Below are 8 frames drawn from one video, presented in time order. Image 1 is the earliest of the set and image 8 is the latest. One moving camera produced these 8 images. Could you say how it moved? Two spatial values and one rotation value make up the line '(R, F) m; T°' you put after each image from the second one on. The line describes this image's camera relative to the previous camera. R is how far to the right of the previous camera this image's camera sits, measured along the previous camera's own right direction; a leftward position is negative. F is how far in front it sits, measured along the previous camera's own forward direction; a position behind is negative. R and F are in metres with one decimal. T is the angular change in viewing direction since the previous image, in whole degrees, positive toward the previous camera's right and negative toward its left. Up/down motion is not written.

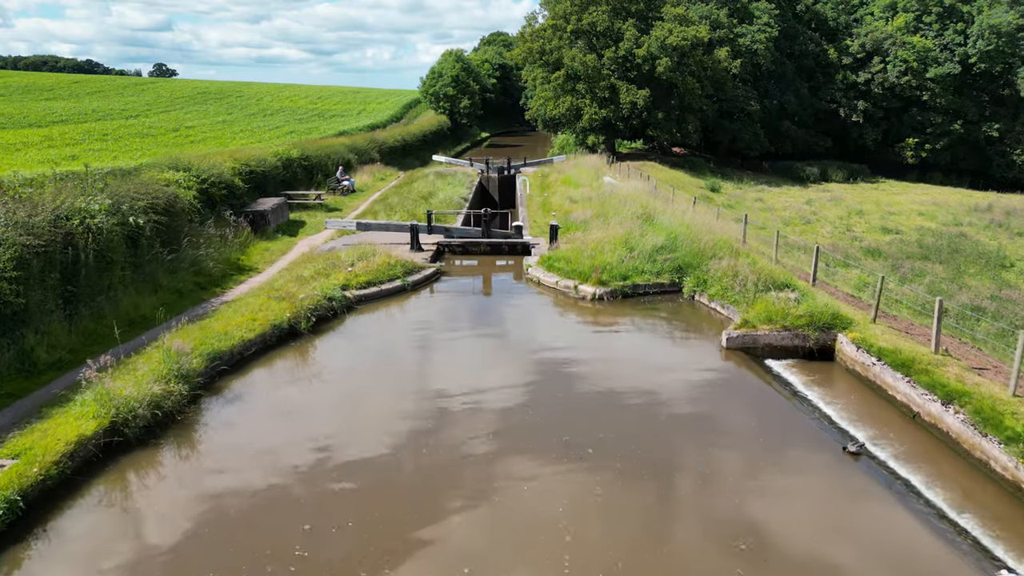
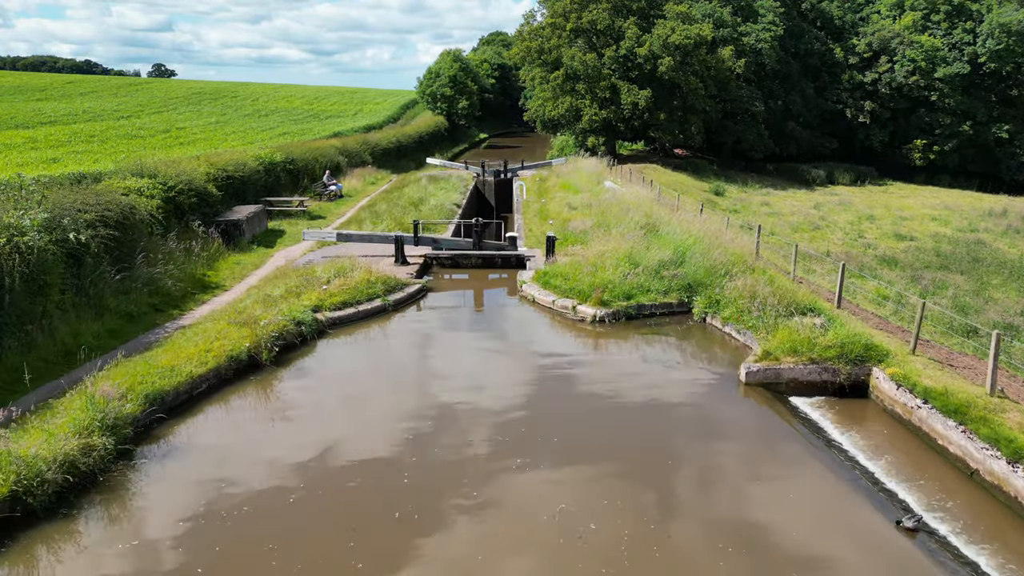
(+0.1, +1.2) m; 0°
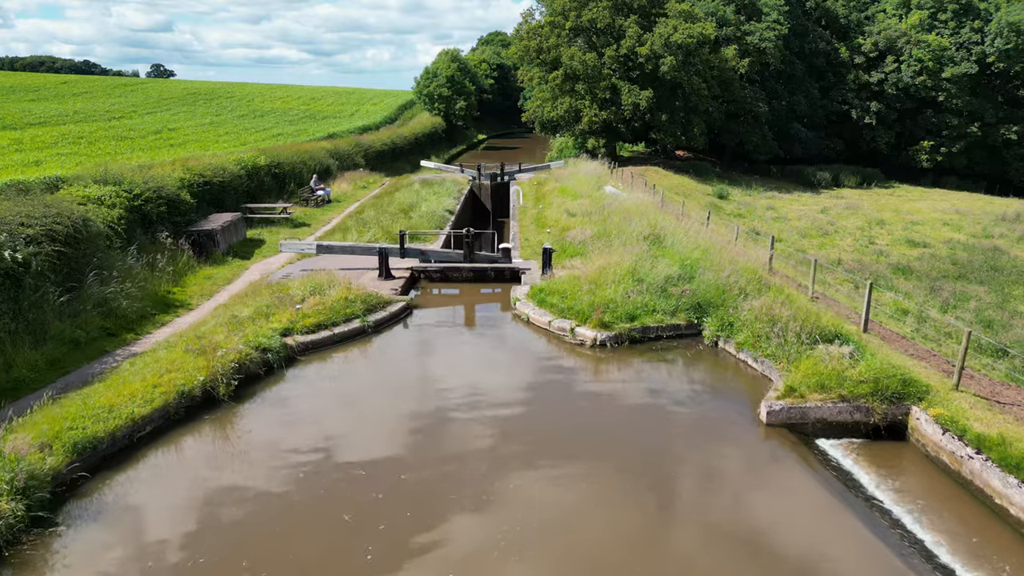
(+0.1, +1.1) m; 0°
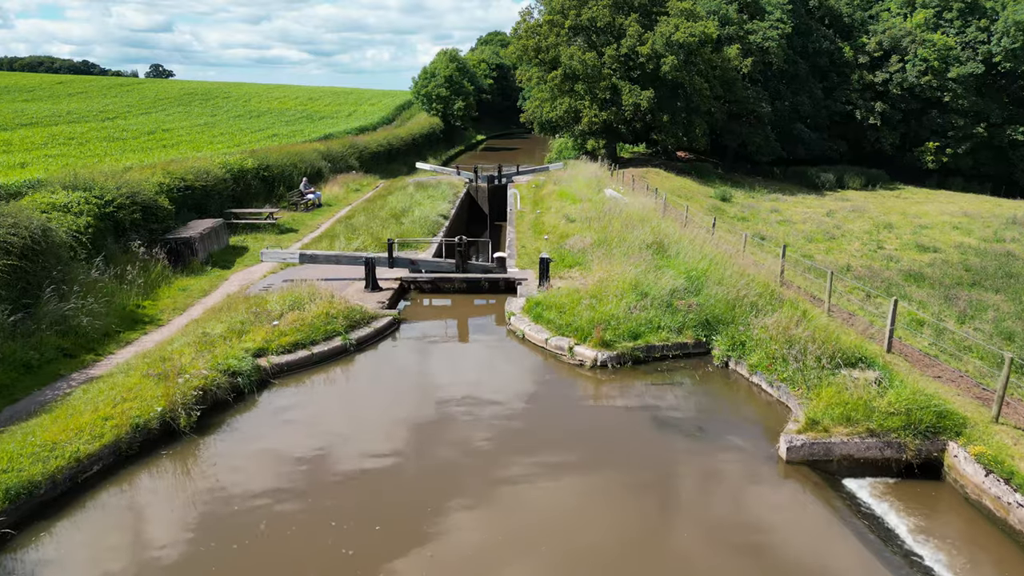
(0.0, +0.8) m; 0°
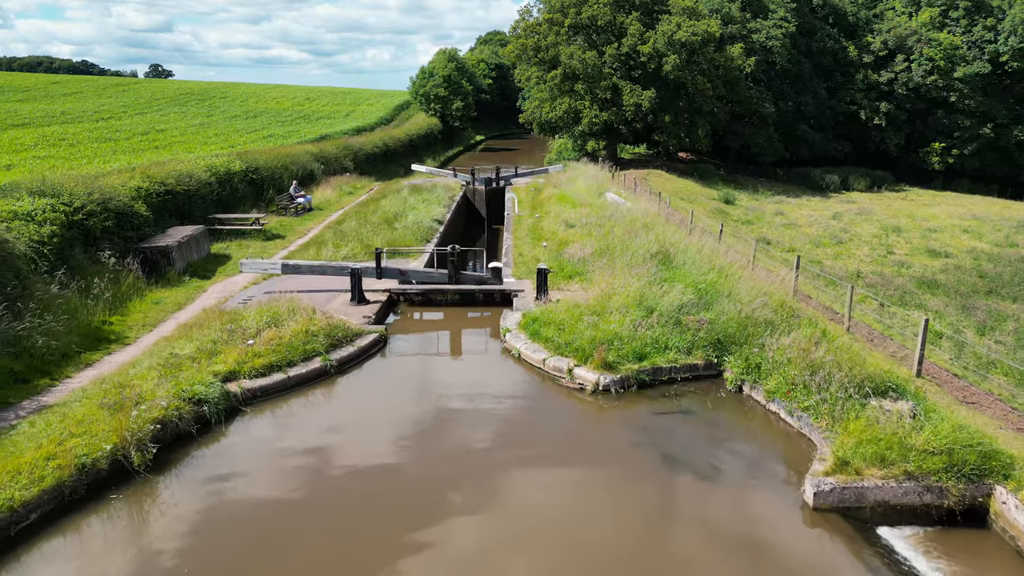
(0.0, +0.8) m; 0°
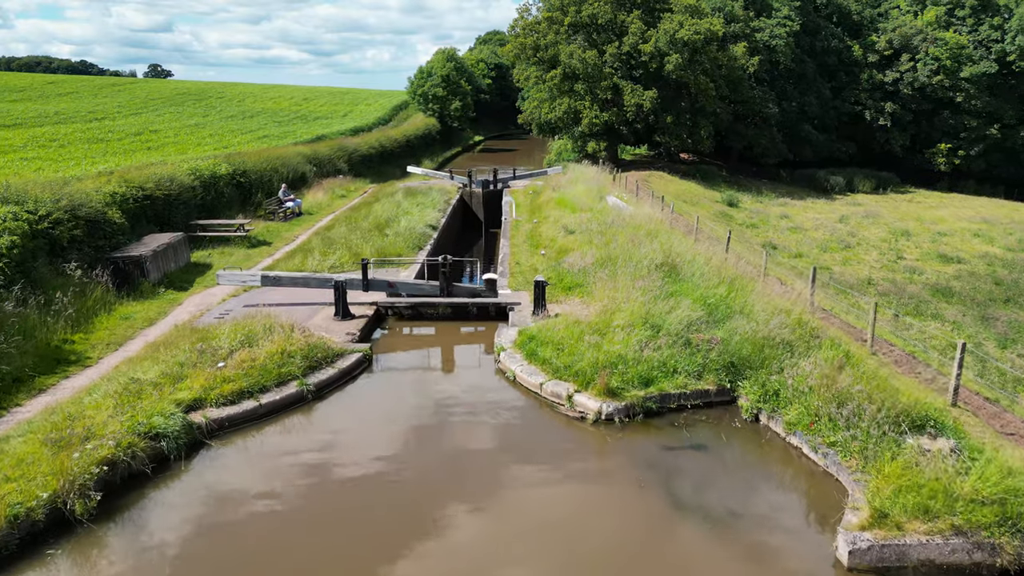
(0.0, +0.8) m; 0°
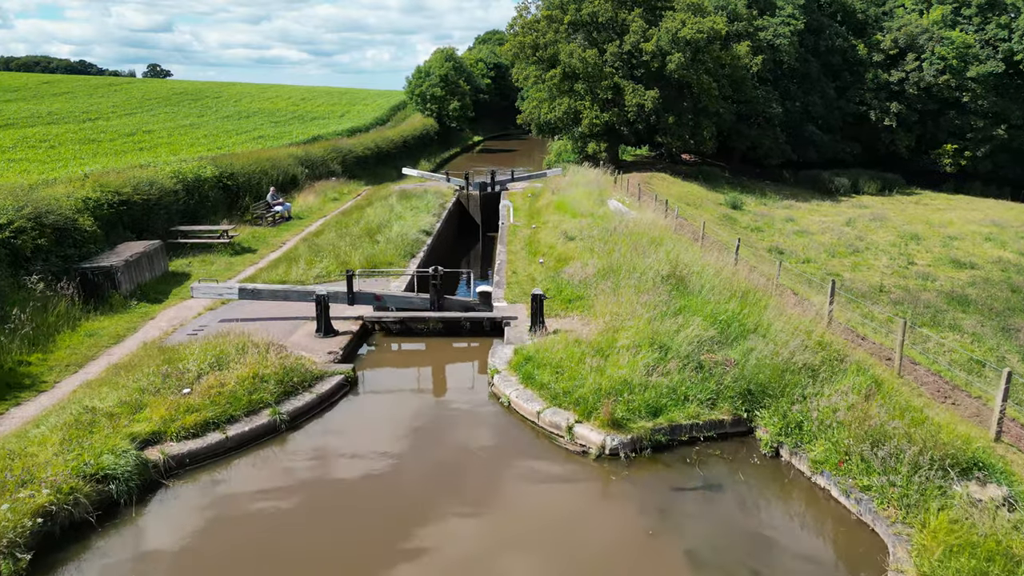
(0.0, +0.8) m; 0°
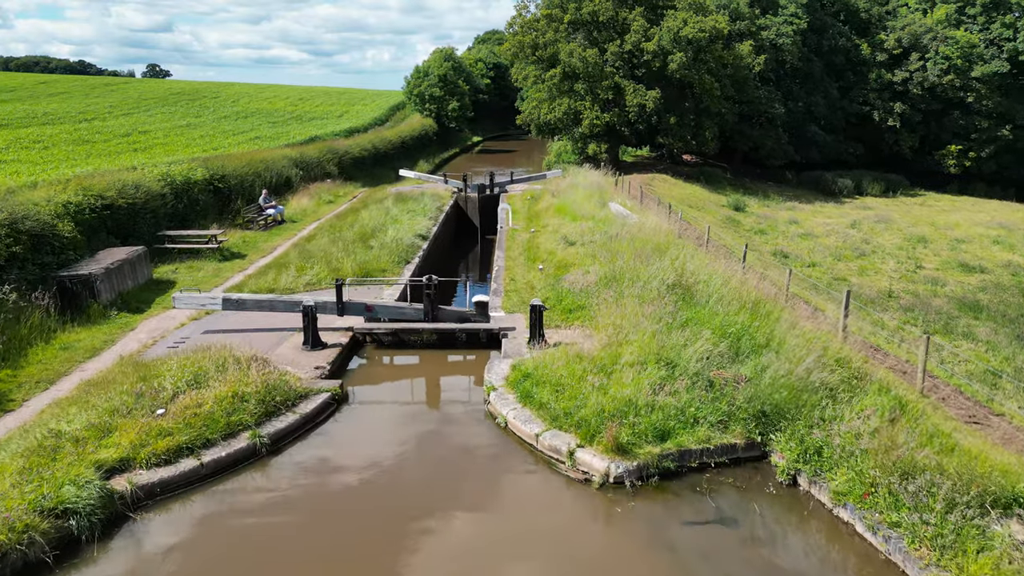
(0.0, +0.5) m; 0°
